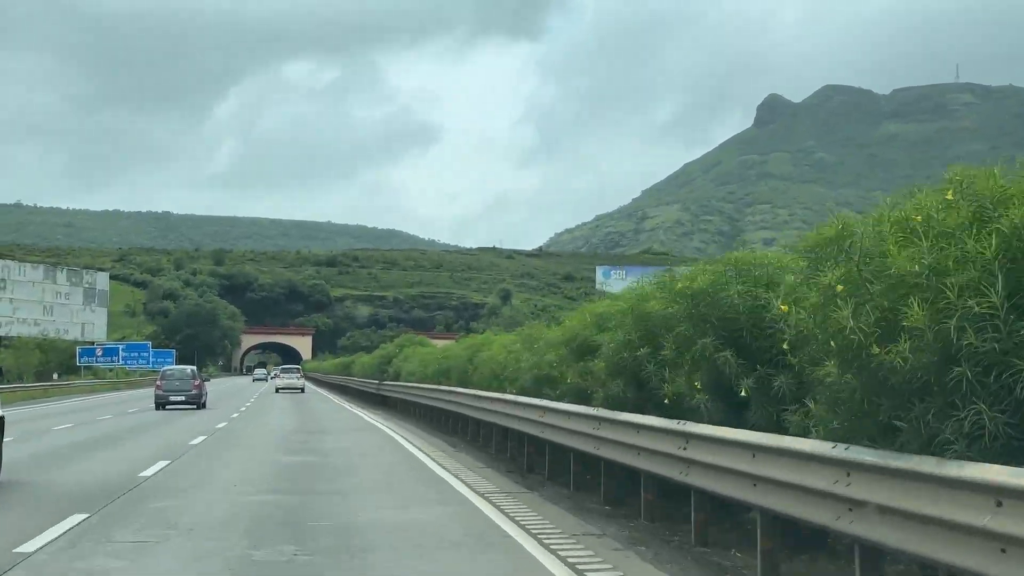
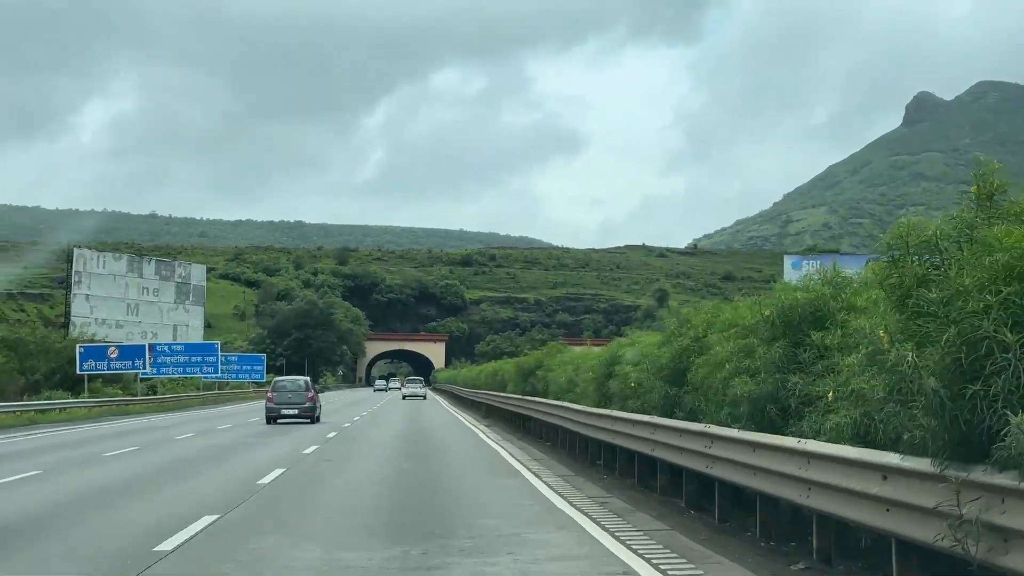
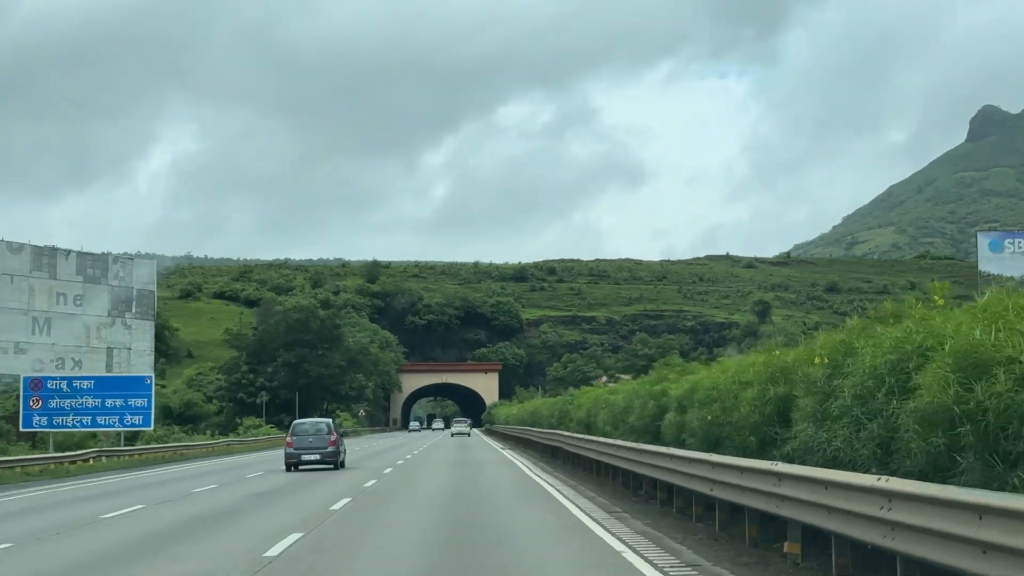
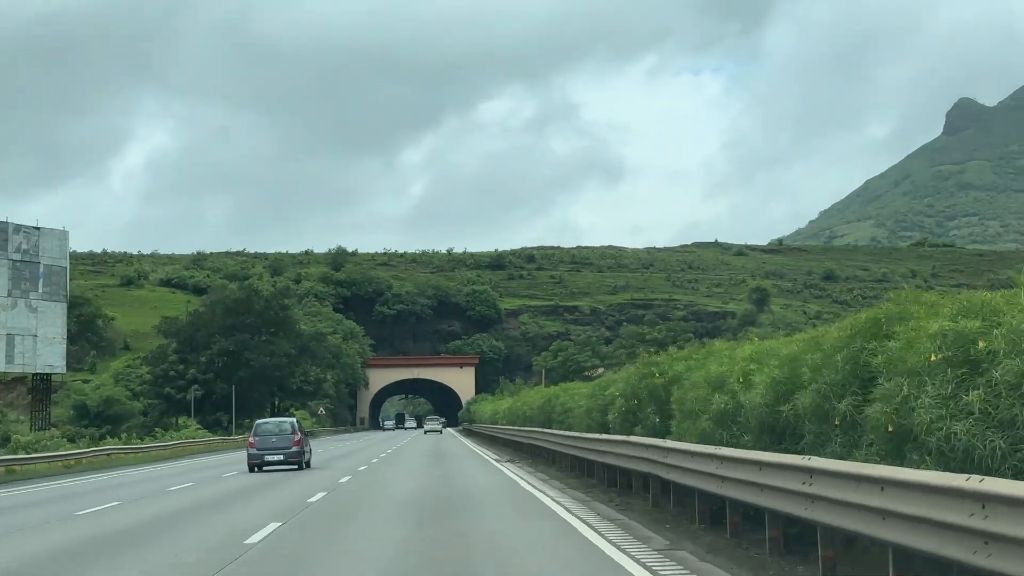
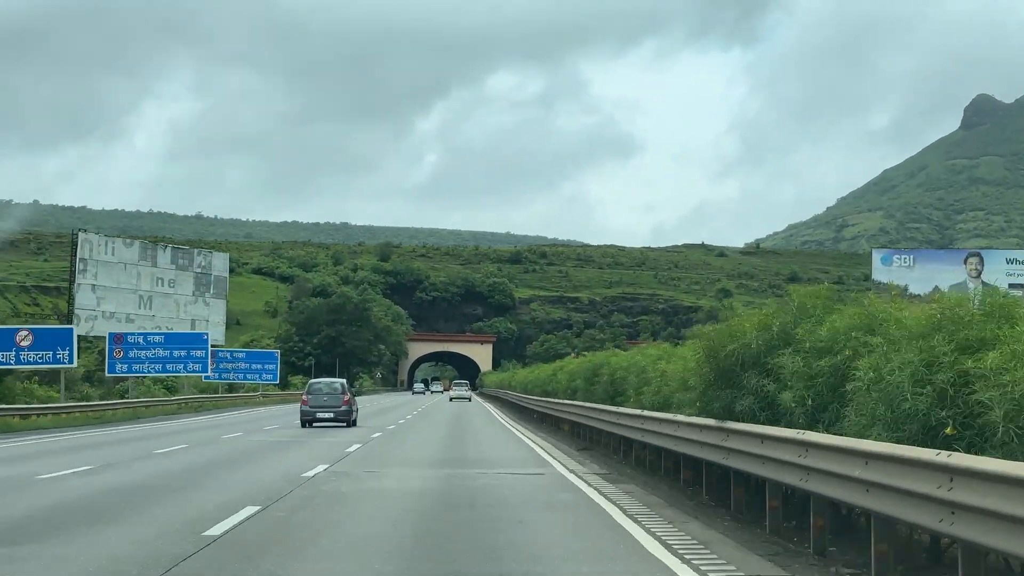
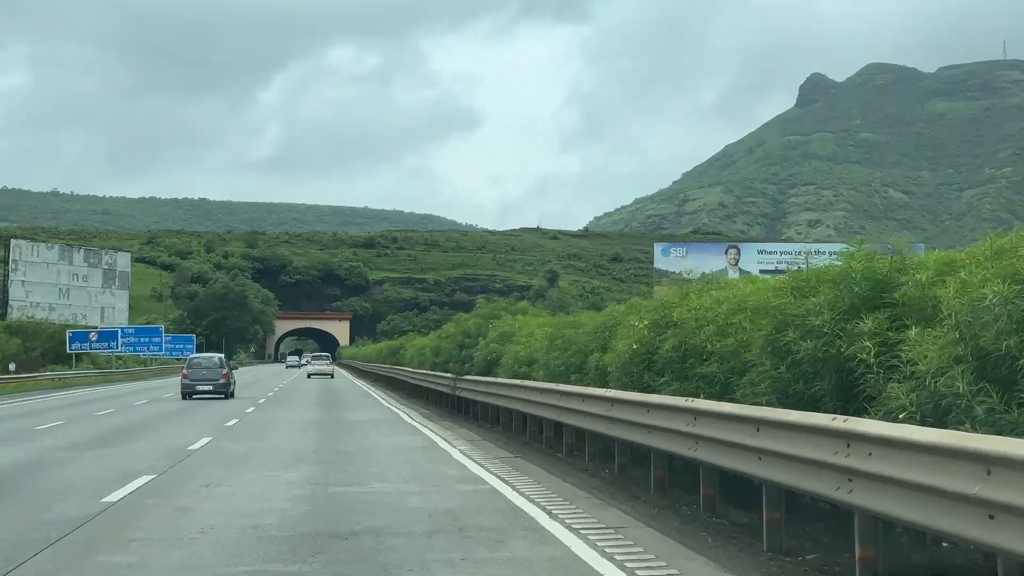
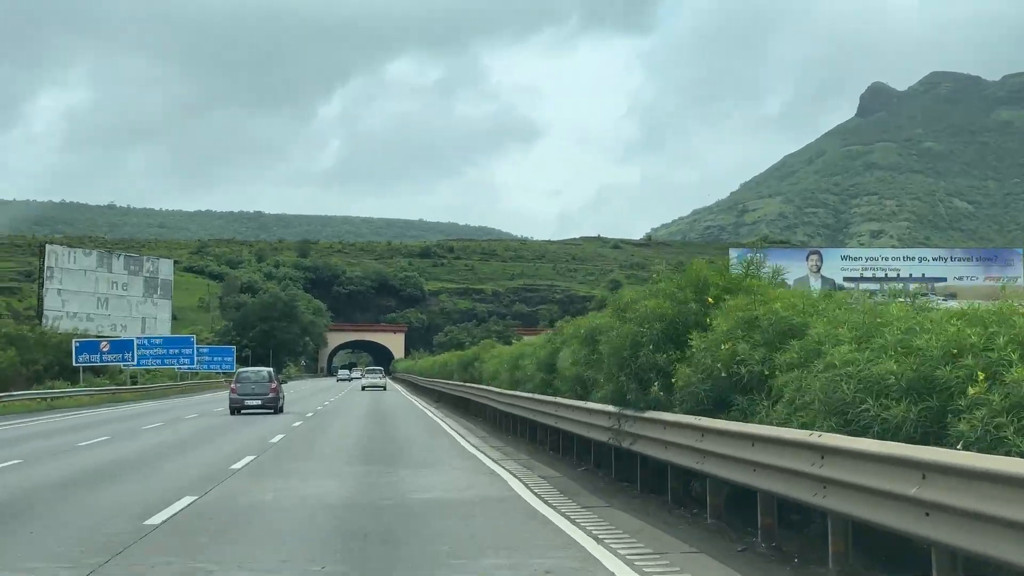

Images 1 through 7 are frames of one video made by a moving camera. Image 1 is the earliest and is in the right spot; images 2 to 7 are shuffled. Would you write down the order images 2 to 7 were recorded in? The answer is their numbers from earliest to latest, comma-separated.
6, 7, 2, 5, 3, 4
